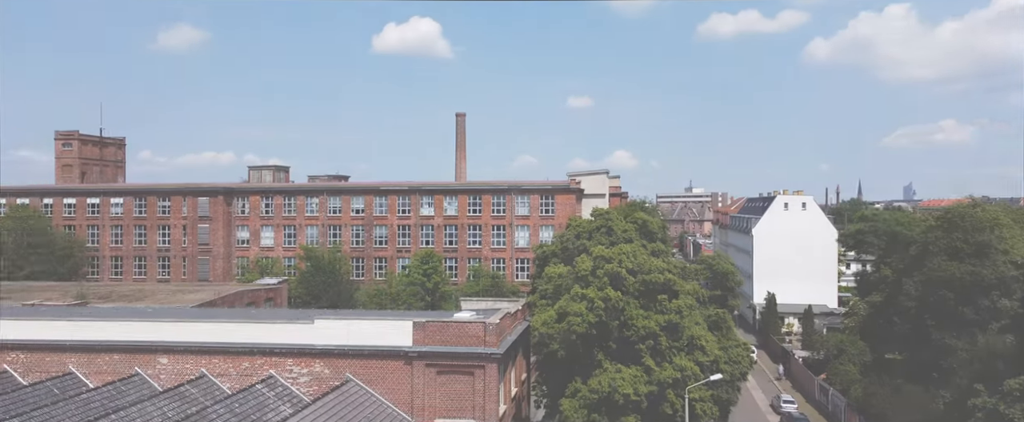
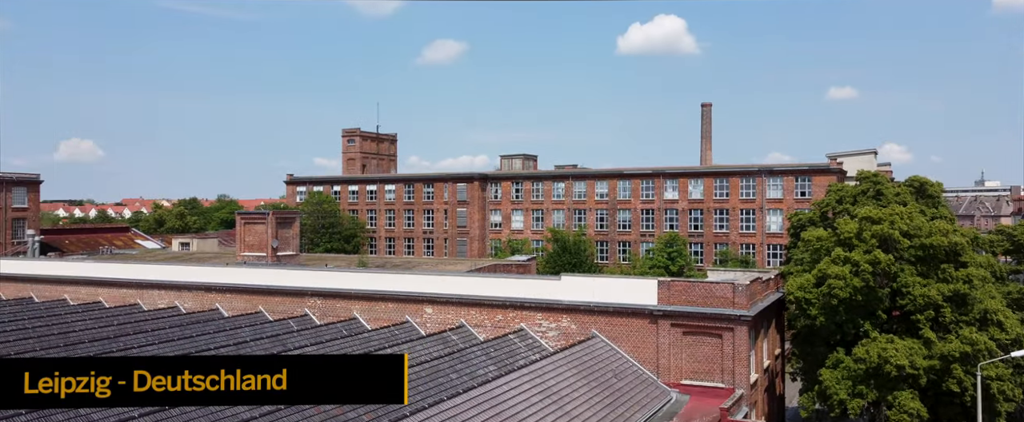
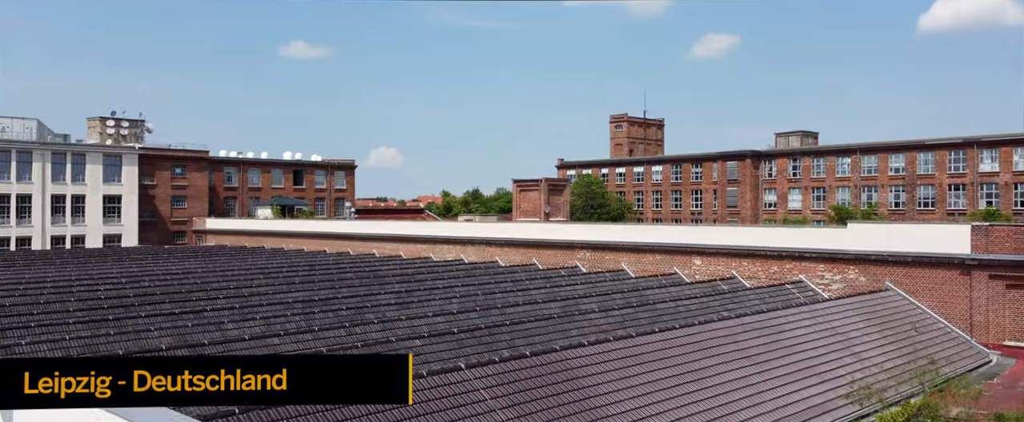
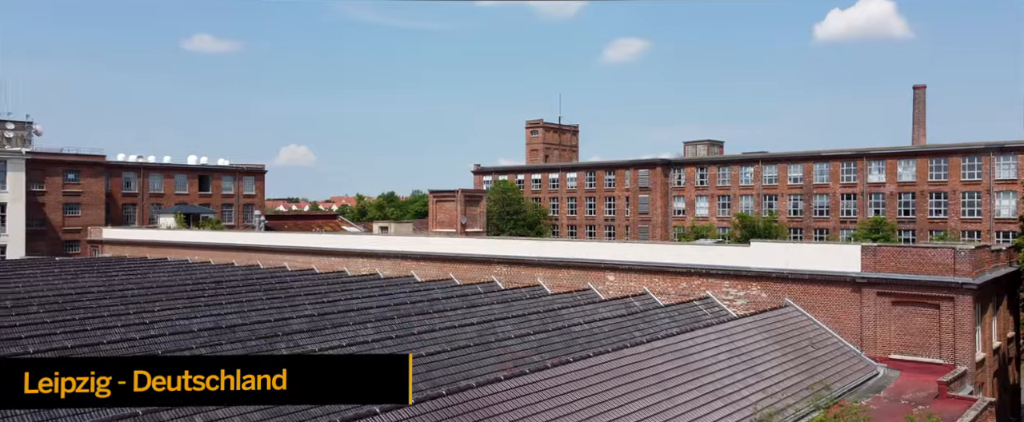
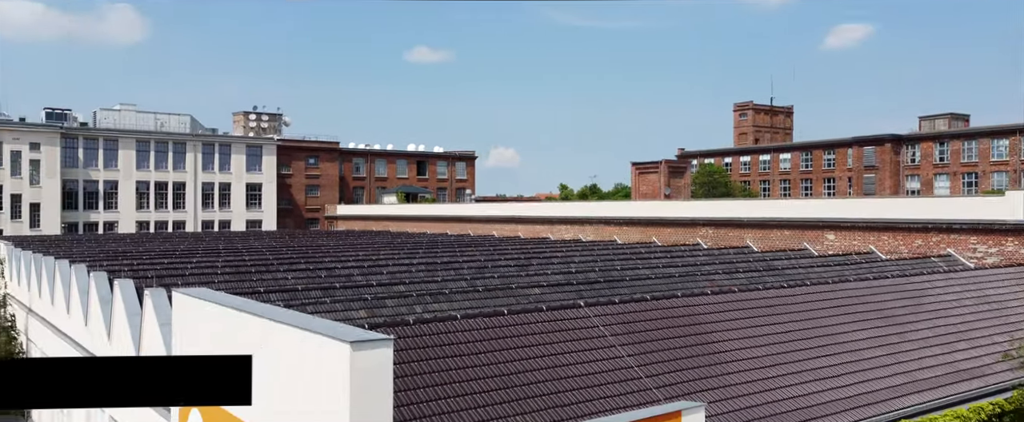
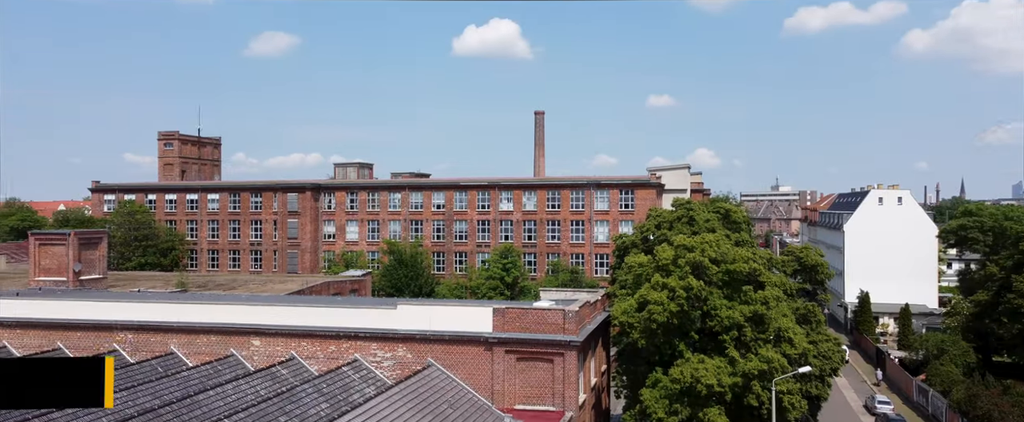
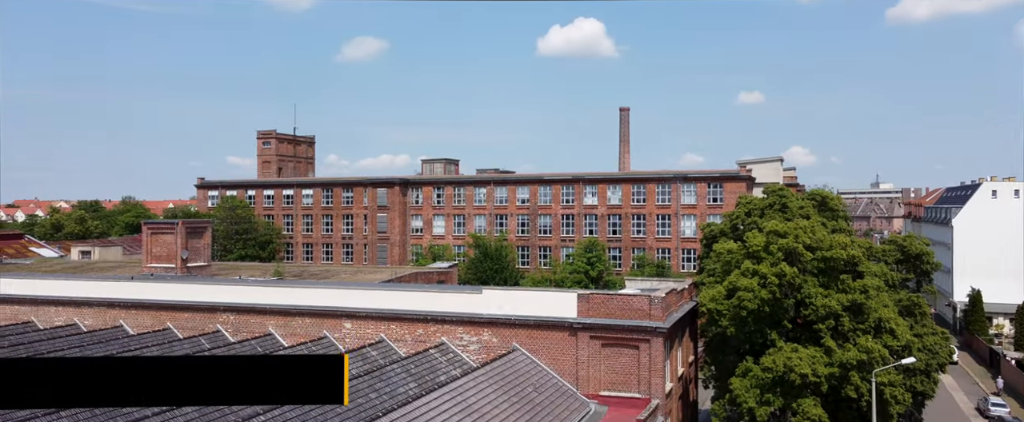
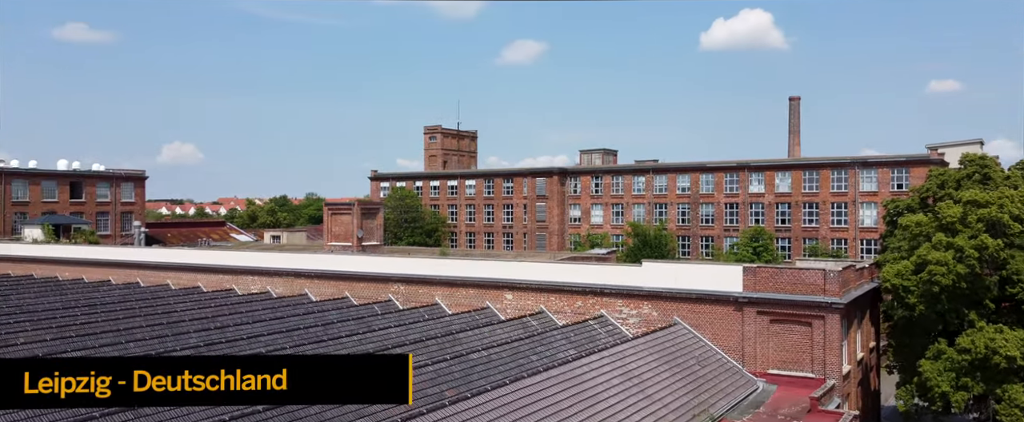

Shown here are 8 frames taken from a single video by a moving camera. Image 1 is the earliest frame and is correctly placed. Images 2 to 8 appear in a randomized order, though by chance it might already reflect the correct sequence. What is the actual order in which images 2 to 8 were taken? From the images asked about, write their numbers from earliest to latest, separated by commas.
6, 7, 2, 8, 4, 3, 5
